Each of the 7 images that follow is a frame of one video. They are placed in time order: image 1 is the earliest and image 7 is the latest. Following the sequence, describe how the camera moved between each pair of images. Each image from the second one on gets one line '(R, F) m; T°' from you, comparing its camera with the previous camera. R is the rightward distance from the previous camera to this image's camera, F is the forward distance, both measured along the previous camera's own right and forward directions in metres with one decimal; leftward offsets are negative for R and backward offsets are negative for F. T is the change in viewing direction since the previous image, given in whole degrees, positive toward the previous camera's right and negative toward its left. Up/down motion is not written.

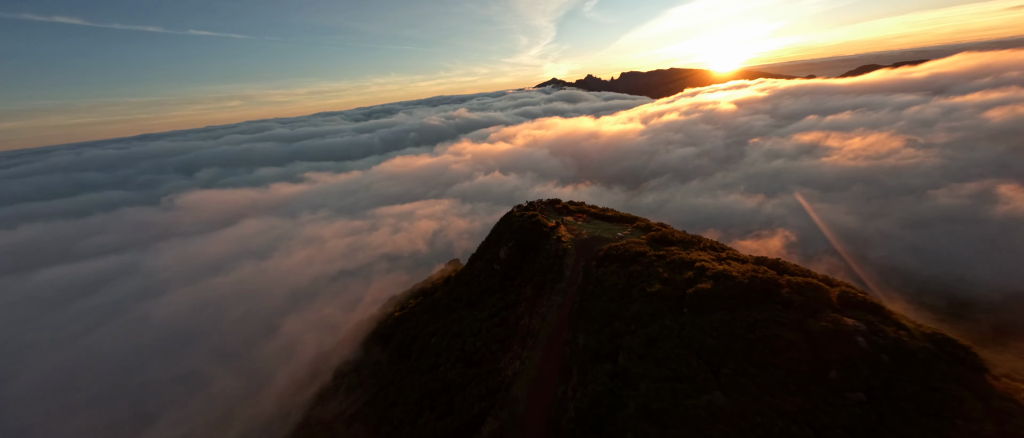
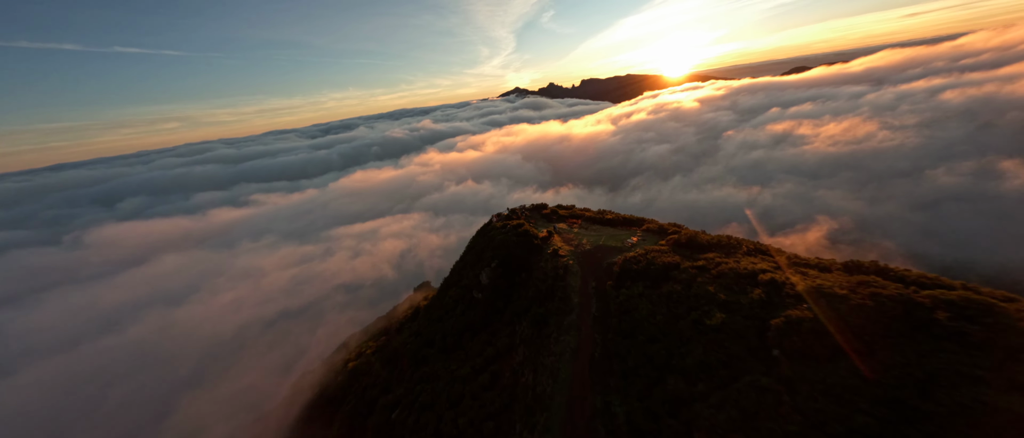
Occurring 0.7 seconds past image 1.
(-1.3, +13.6) m; +5°
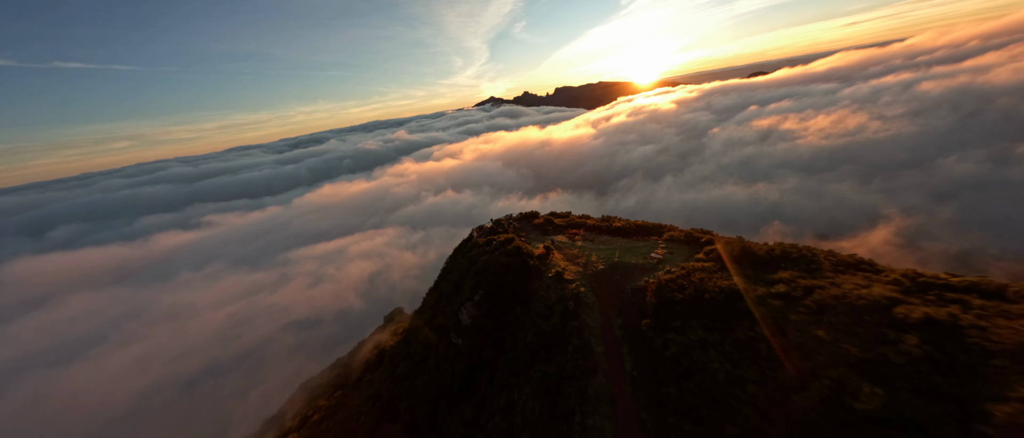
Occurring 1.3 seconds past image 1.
(-0.7, +12.0) m; +4°
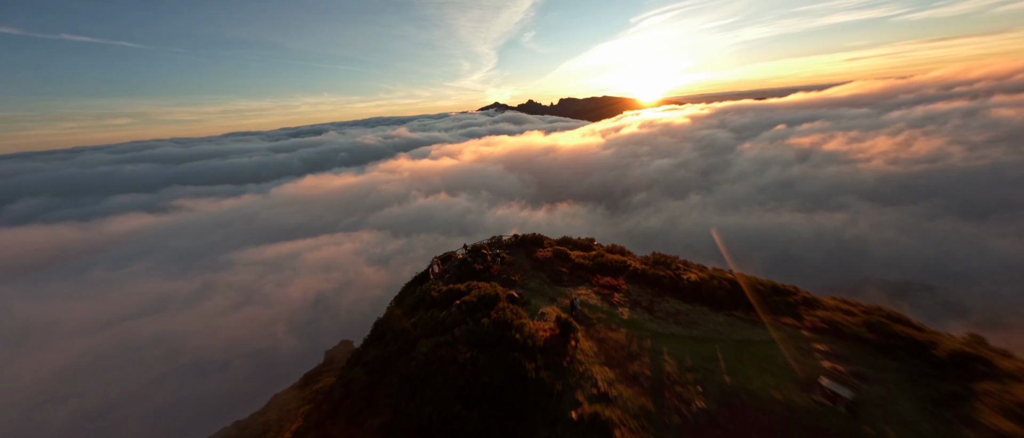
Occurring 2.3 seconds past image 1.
(+0.6, +21.3) m; +1°
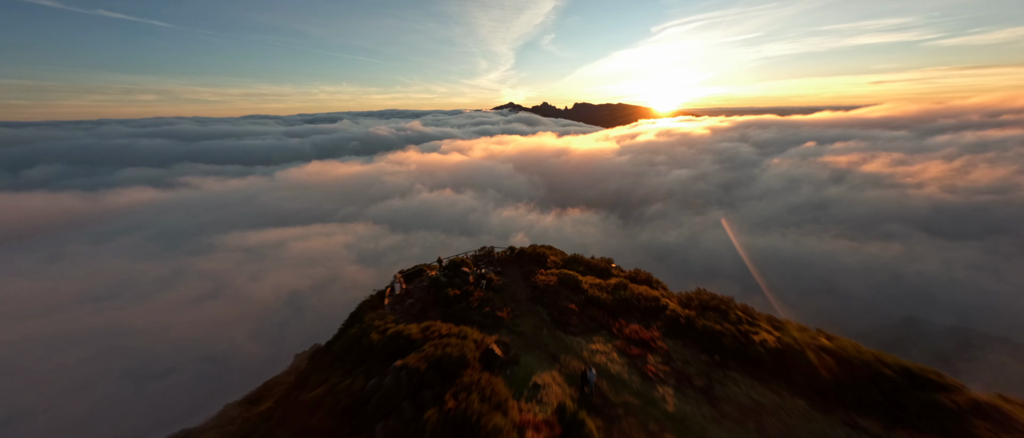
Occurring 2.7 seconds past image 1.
(+0.8, +8.3) m; -1°
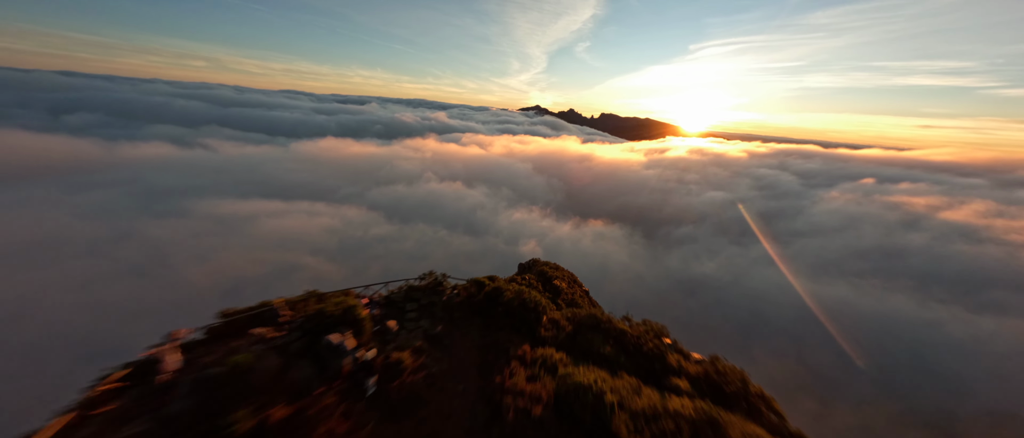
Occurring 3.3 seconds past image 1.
(+0.9, +13.2) m; -2°
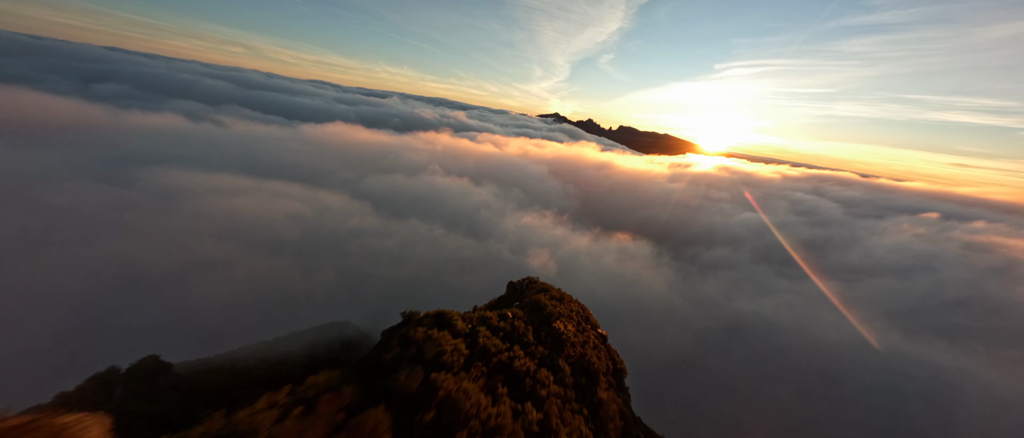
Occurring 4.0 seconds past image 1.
(+0.3, +14.6) m; -2°
